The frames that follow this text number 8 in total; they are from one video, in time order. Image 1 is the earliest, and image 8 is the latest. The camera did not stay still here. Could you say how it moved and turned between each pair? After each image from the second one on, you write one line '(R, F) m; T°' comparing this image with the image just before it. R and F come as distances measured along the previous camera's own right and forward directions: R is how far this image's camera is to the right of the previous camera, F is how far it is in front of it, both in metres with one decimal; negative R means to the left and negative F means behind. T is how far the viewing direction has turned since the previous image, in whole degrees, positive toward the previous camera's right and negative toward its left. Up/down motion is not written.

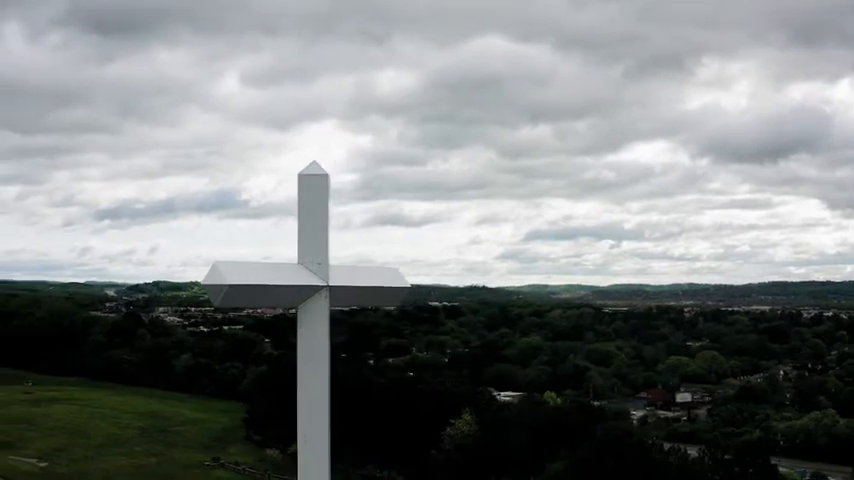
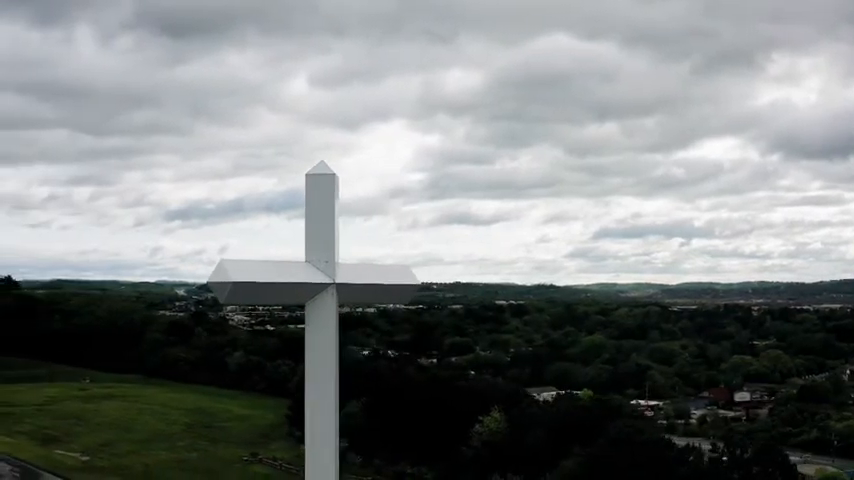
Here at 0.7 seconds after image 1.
(+1.5, -0.2) m; -4°
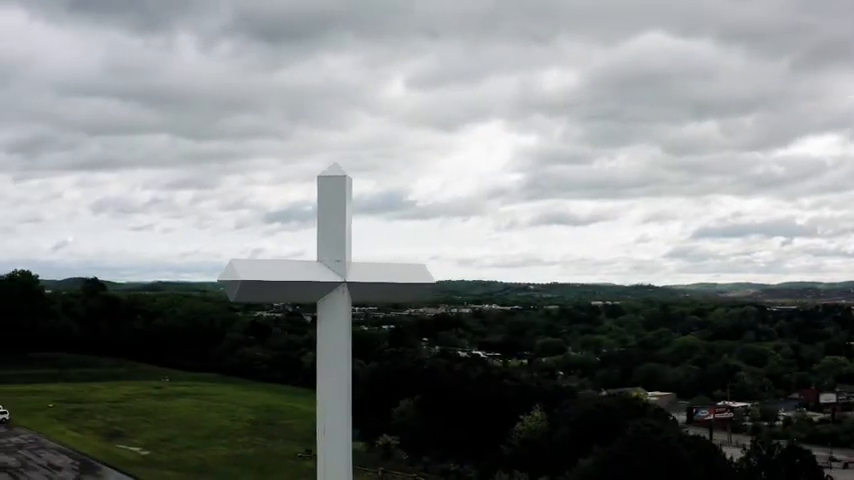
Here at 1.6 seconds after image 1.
(+2.2, -0.2) m; -5°
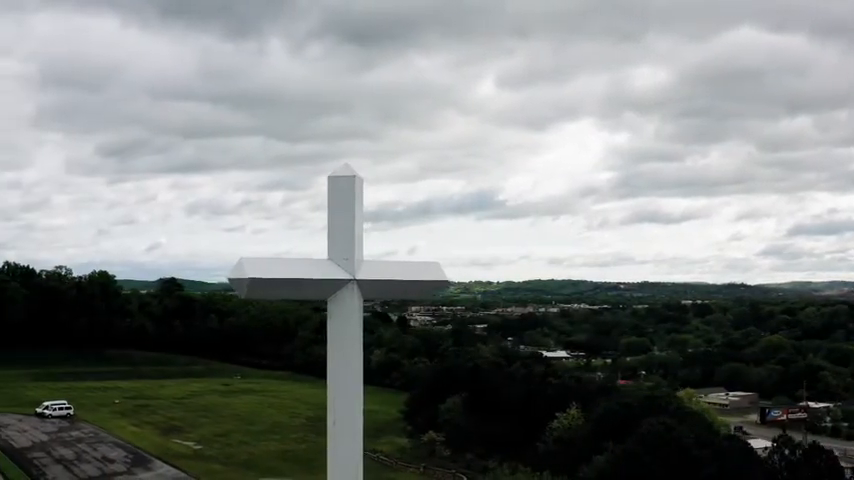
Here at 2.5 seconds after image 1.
(+2.1, -0.3) m; -5°
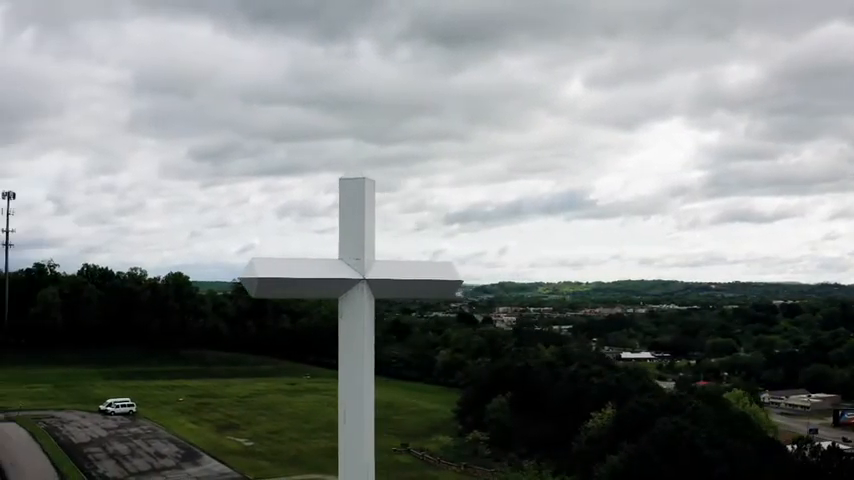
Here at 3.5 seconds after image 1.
(+2.1, -0.3) m; -5°
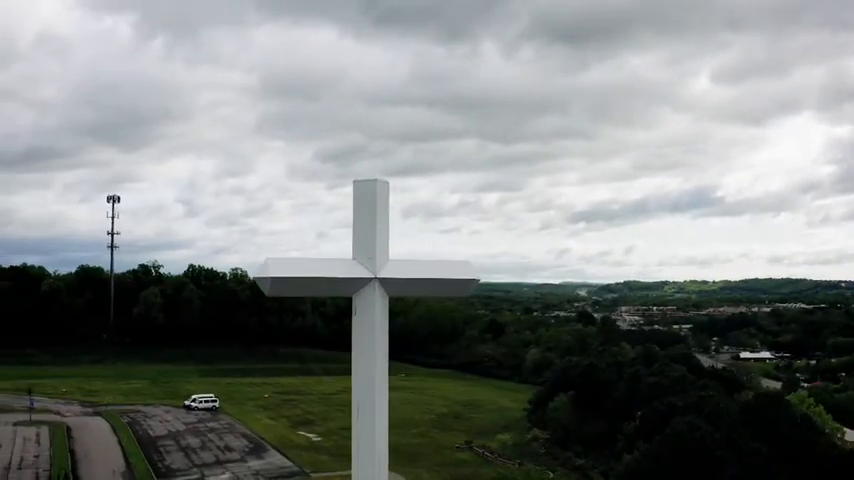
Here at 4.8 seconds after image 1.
(+3.1, -0.4) m; -7°
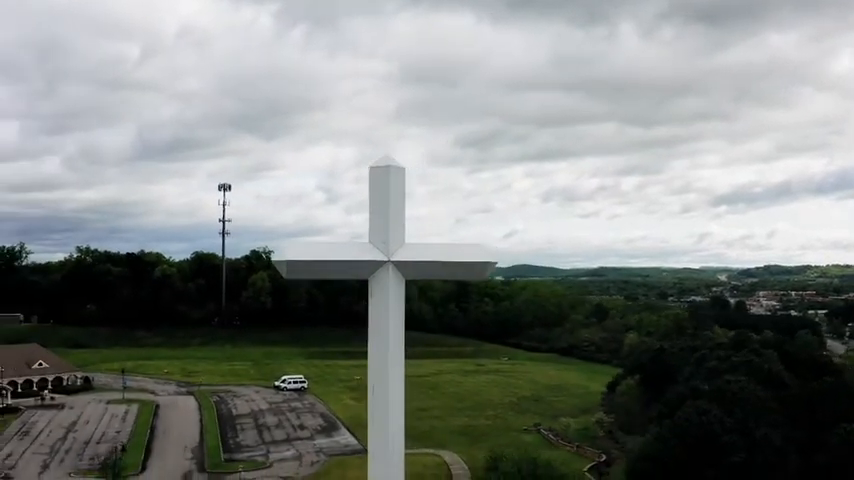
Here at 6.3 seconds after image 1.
(+3.5, -0.5) m; -8°
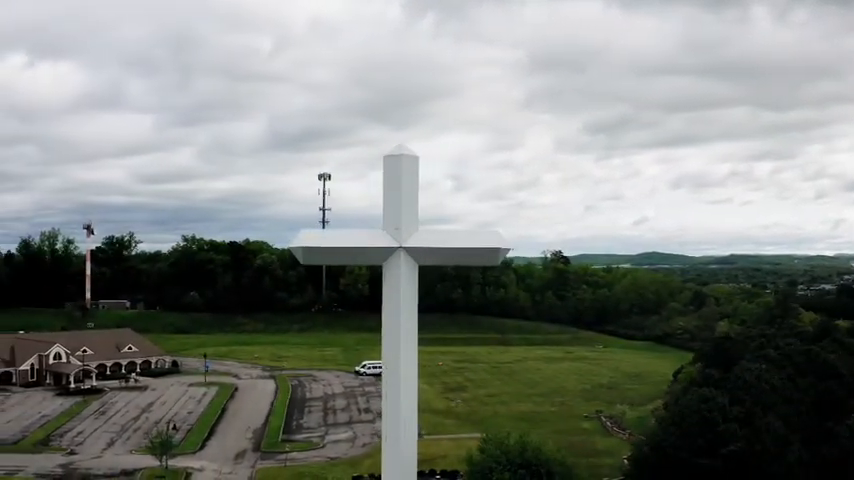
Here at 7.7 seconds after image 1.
(+3.4, -0.6) m; -7°
